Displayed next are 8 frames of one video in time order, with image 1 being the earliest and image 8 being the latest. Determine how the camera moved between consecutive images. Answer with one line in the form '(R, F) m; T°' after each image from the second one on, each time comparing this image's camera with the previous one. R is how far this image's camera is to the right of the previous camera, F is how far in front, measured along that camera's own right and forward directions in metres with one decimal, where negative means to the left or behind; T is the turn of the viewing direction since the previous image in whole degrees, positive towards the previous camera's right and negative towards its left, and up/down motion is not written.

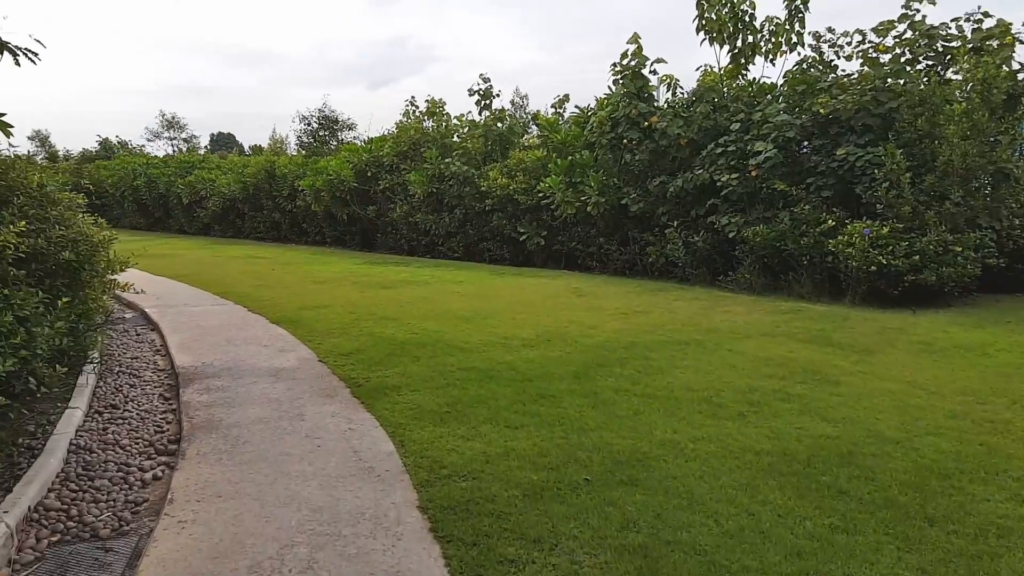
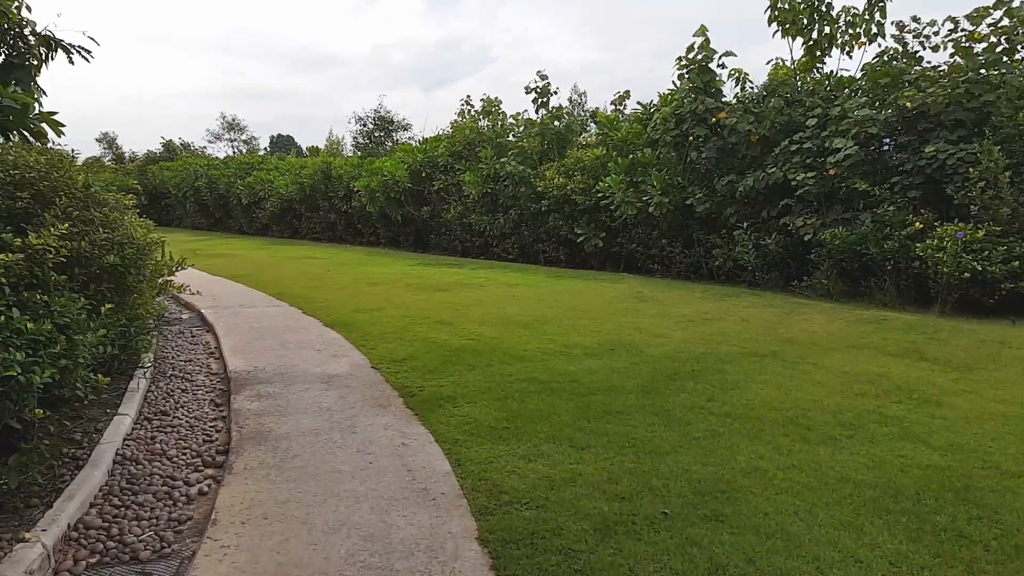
(-0.1, +0.2) m; -4°
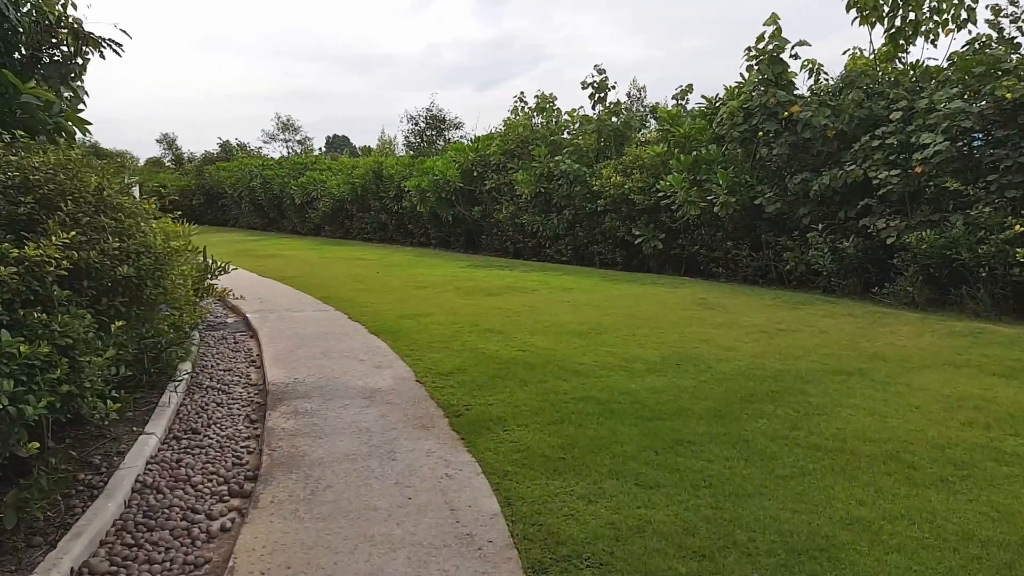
(0.0, +0.4) m; -4°
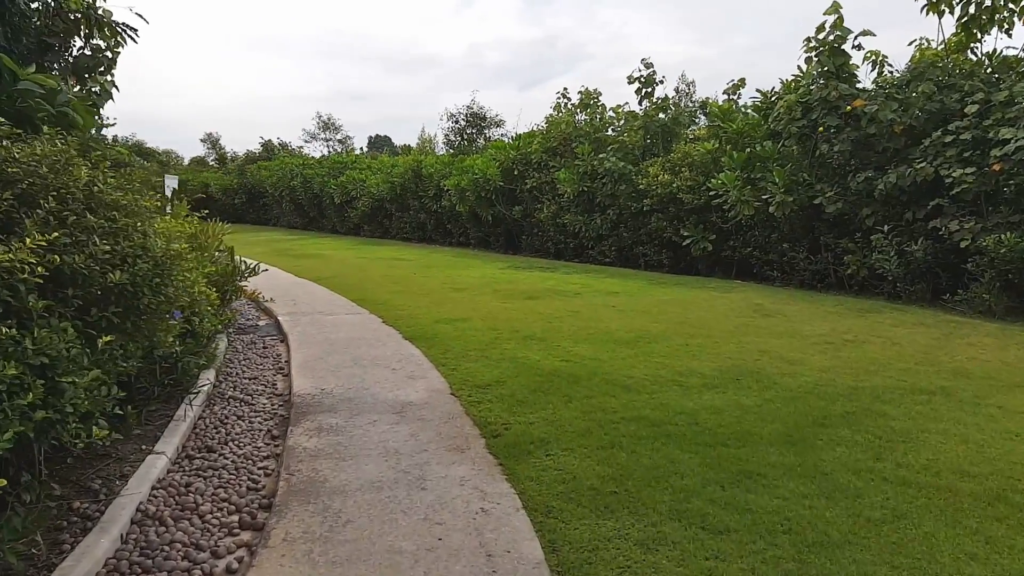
(0.0, +0.3) m; -3°
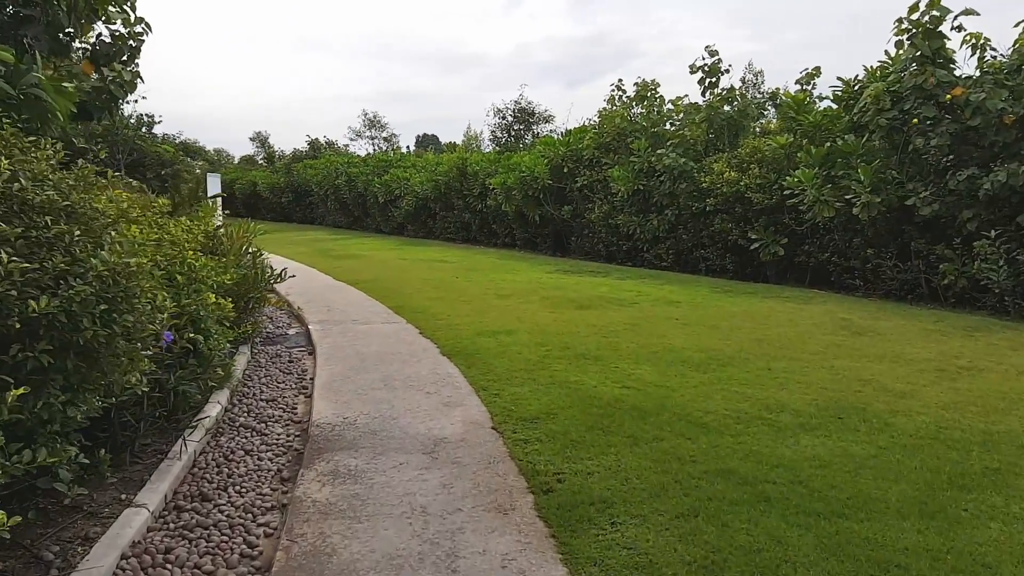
(0.0, +0.6) m; -4°
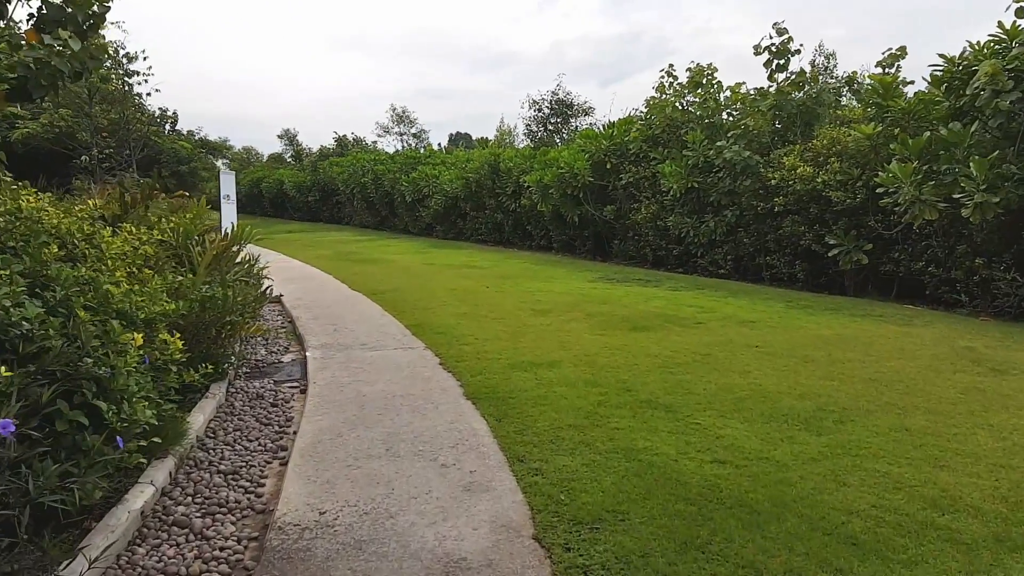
(-0.1, +1.0) m; -3°
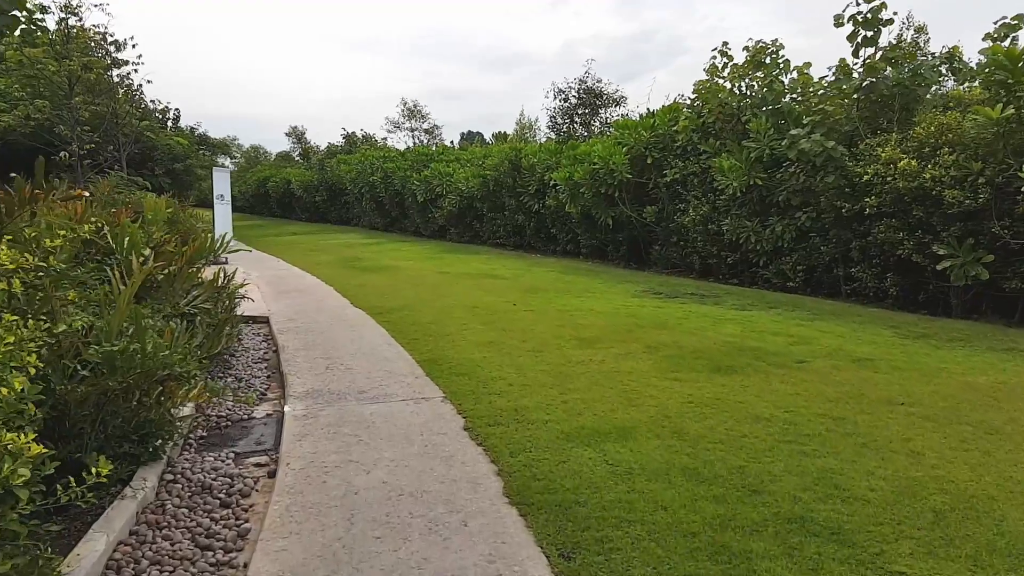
(-0.2, +1.2) m; -1°
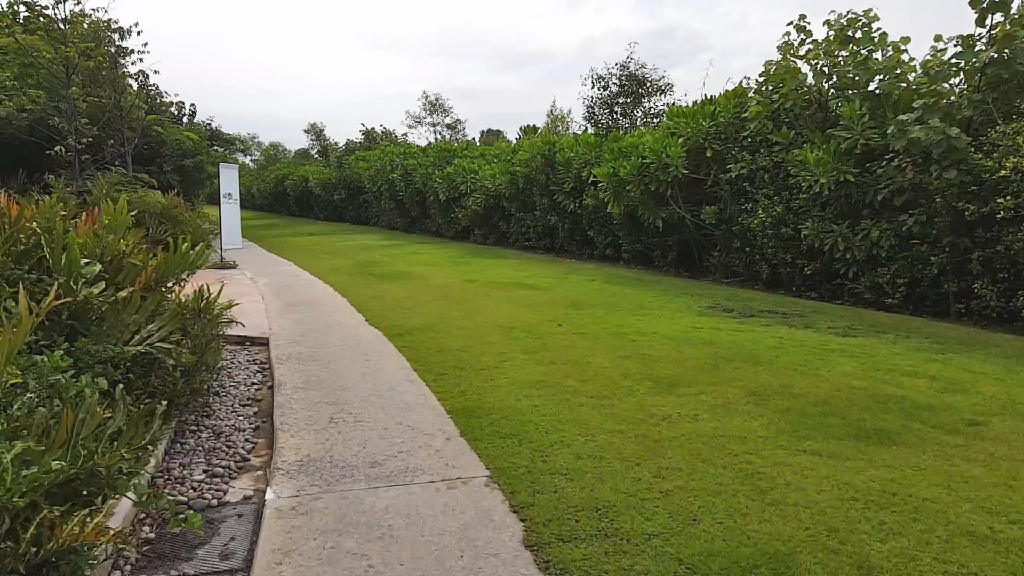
(-0.2, +1.0) m; -2°
